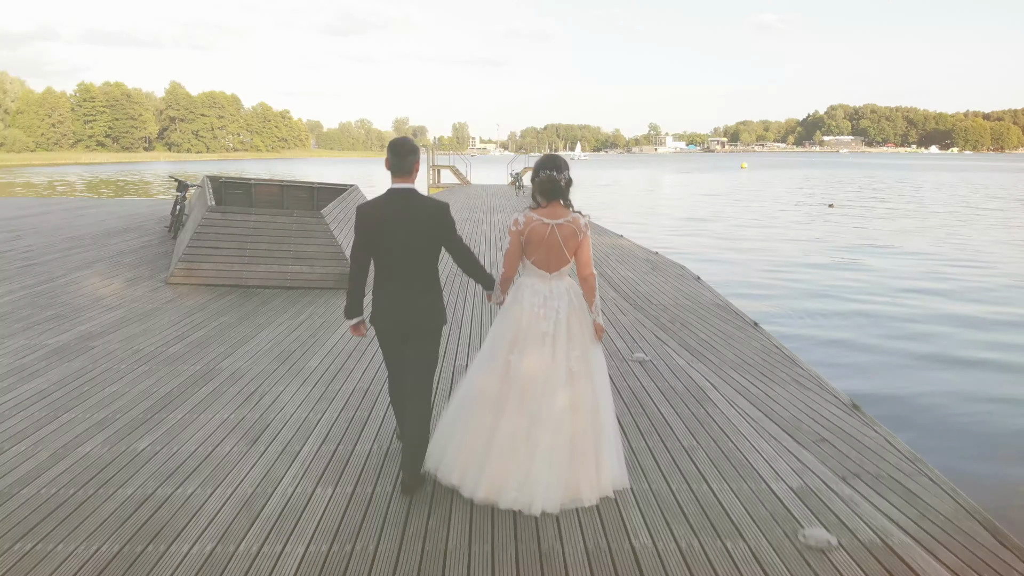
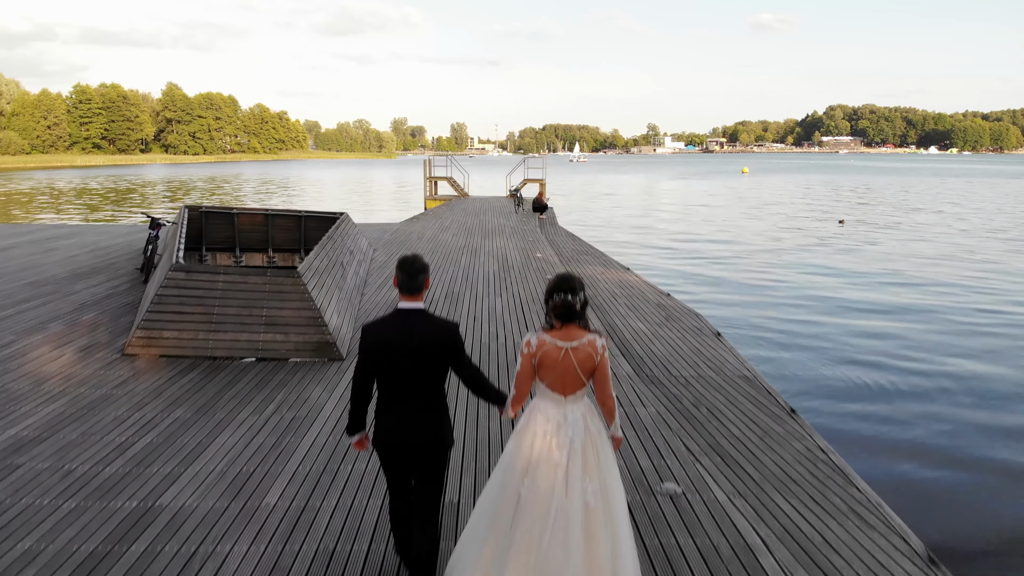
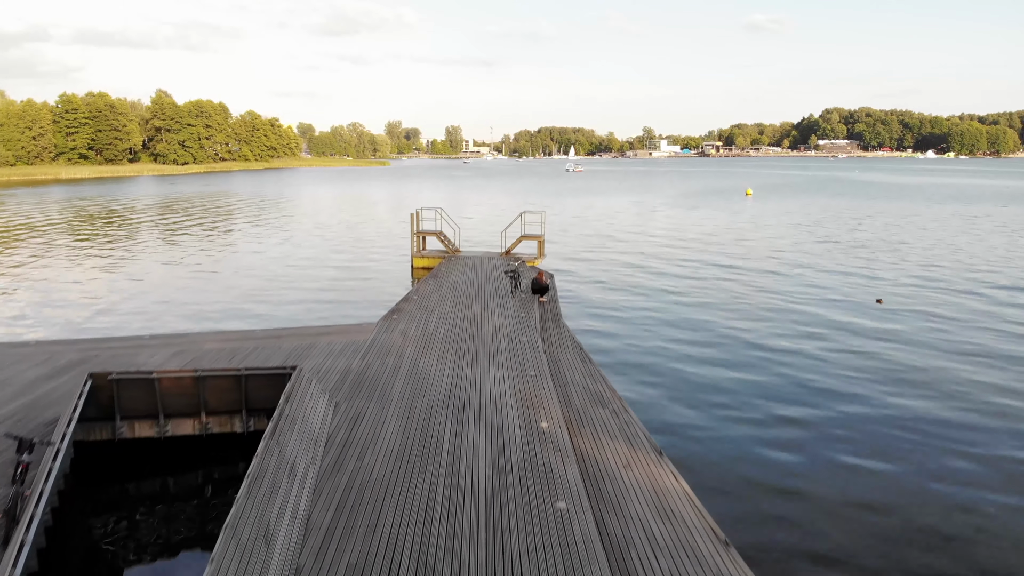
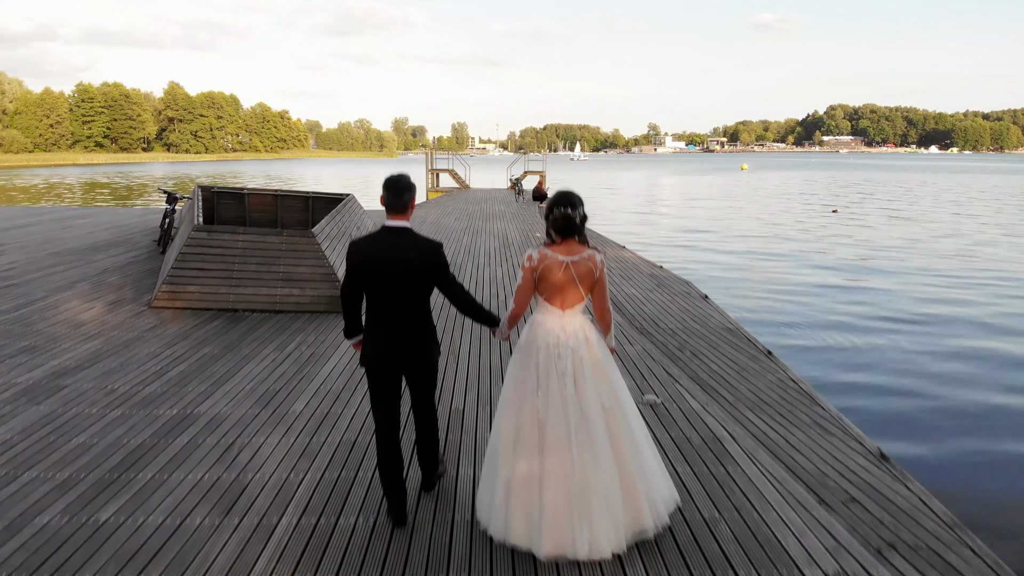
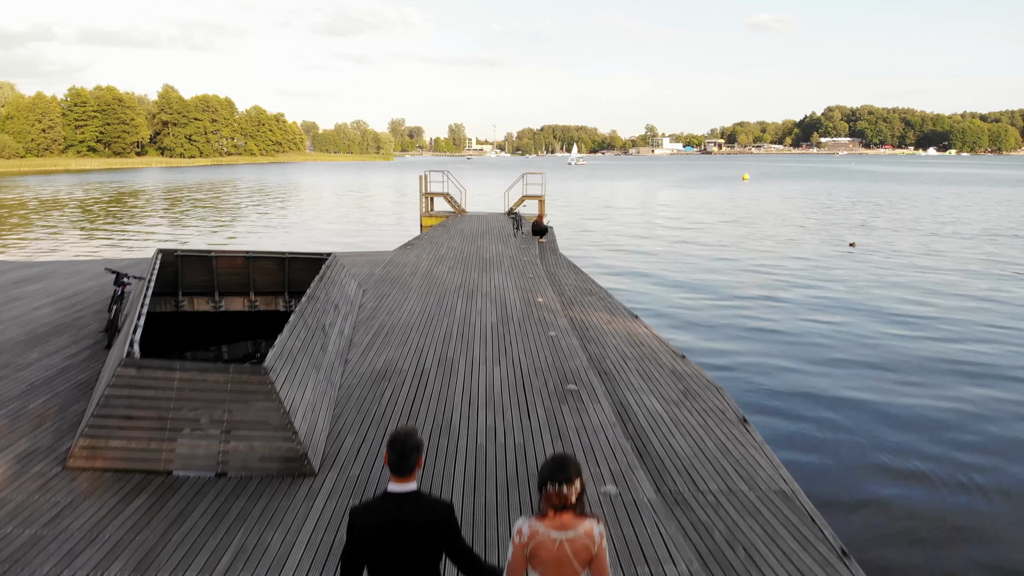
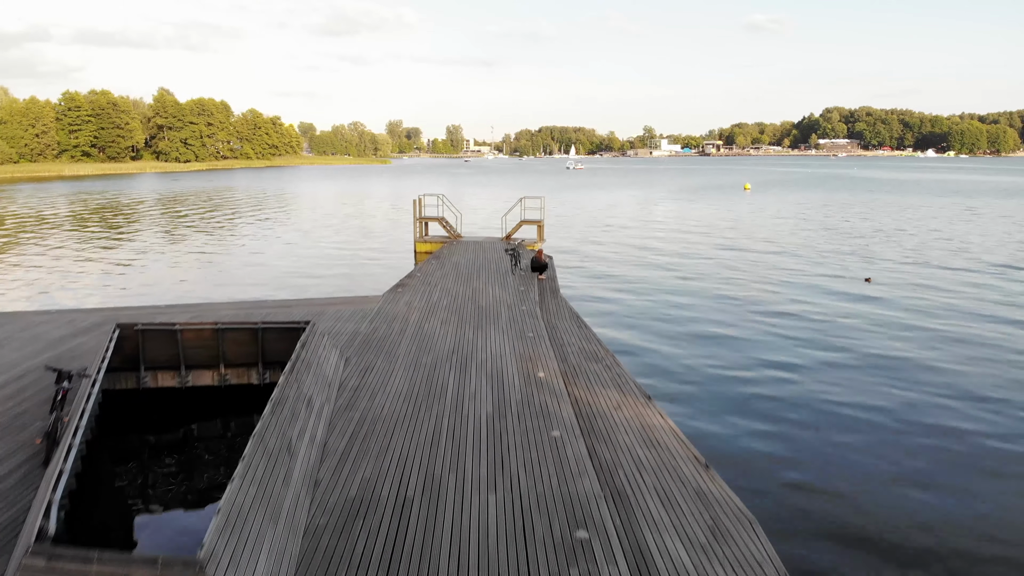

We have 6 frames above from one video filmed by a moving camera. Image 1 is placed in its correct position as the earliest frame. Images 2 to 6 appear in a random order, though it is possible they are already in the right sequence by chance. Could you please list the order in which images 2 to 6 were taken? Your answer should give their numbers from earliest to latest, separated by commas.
4, 2, 5, 6, 3
